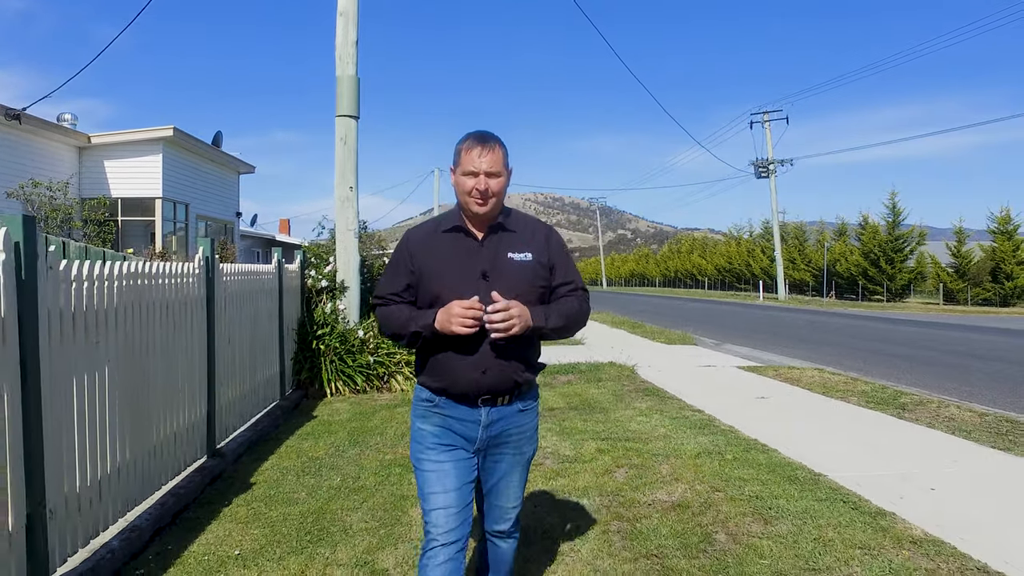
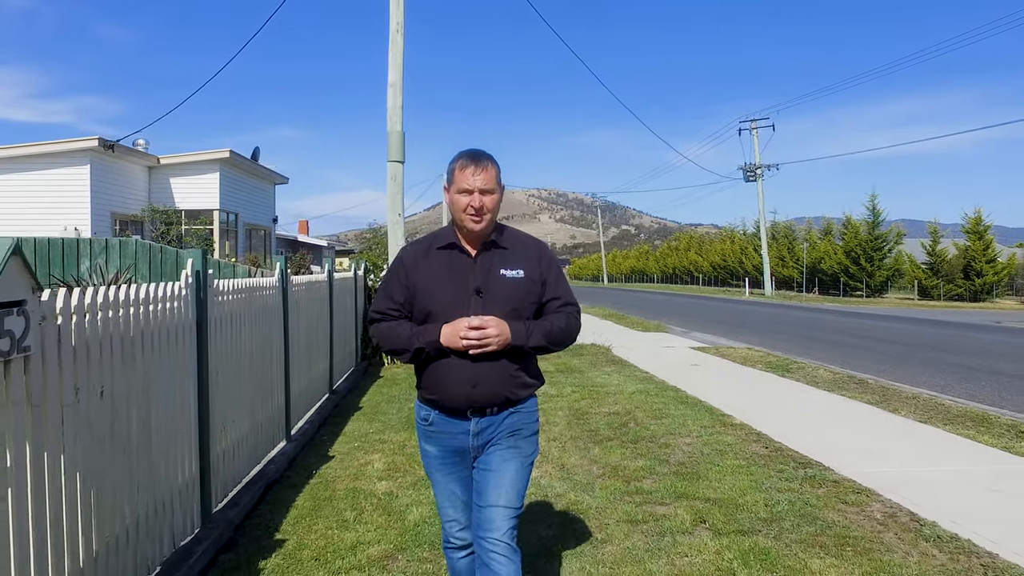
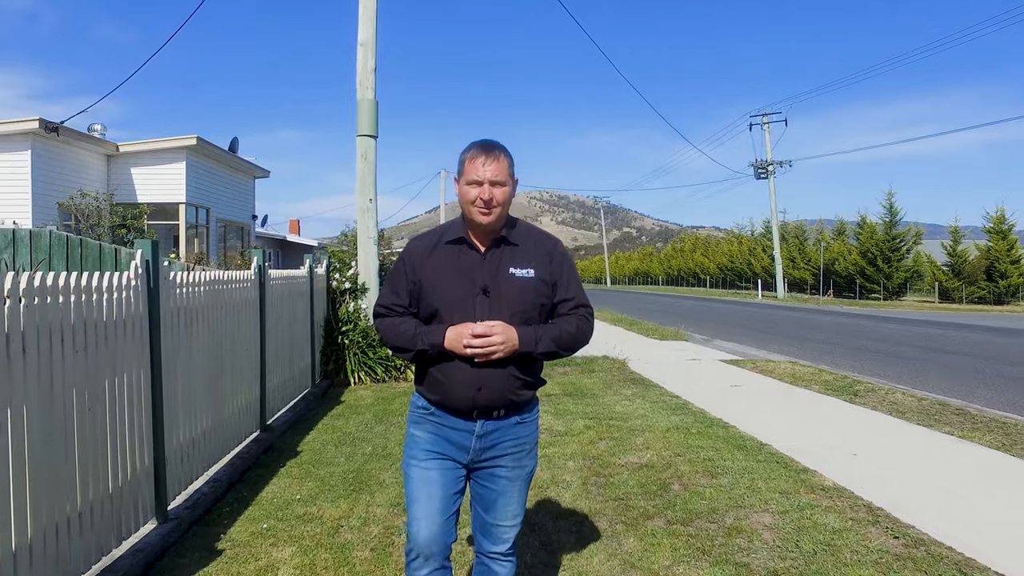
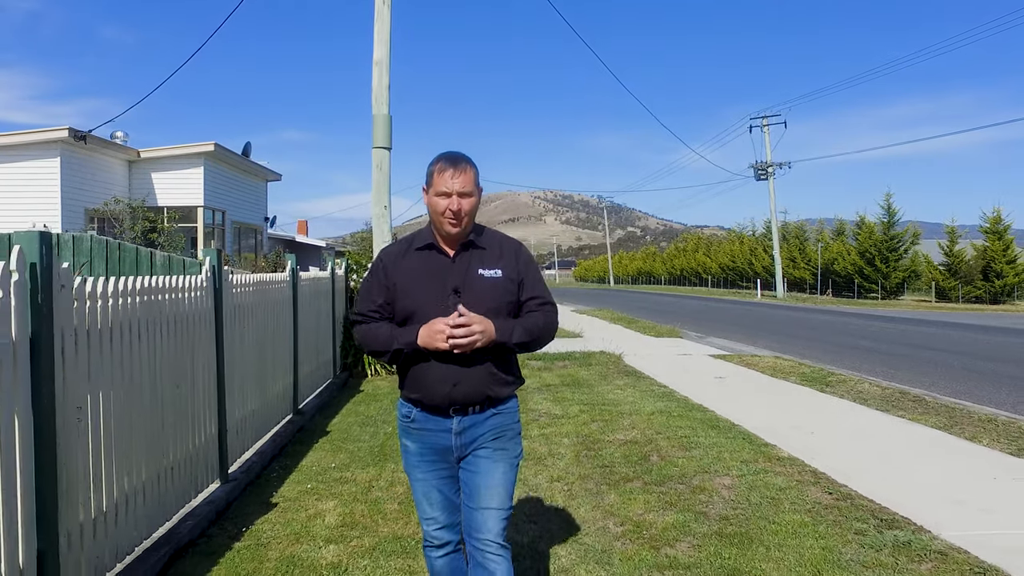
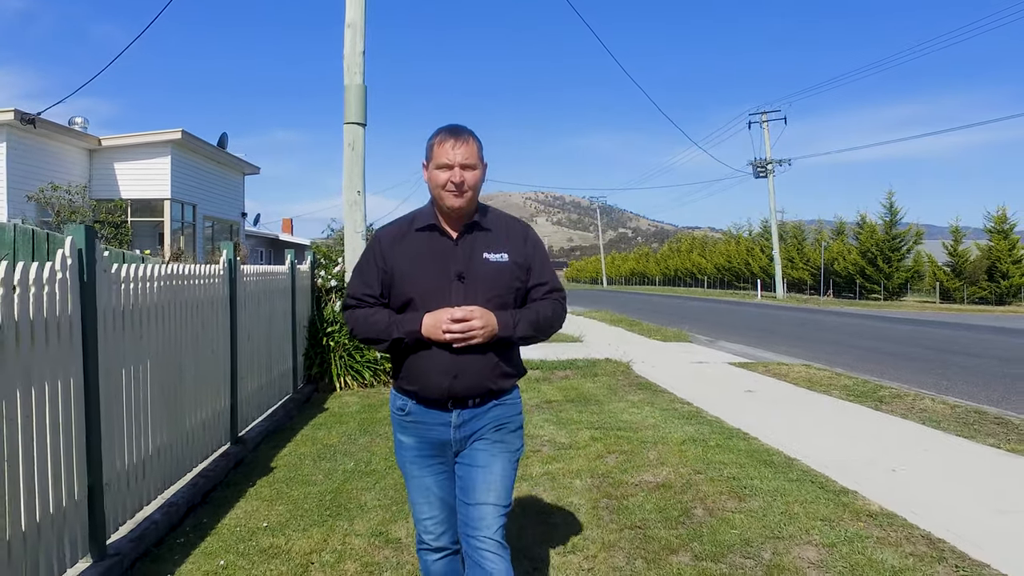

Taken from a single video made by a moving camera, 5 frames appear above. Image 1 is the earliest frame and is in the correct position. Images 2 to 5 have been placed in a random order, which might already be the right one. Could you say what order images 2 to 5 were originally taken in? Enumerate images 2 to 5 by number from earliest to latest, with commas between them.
5, 3, 4, 2
